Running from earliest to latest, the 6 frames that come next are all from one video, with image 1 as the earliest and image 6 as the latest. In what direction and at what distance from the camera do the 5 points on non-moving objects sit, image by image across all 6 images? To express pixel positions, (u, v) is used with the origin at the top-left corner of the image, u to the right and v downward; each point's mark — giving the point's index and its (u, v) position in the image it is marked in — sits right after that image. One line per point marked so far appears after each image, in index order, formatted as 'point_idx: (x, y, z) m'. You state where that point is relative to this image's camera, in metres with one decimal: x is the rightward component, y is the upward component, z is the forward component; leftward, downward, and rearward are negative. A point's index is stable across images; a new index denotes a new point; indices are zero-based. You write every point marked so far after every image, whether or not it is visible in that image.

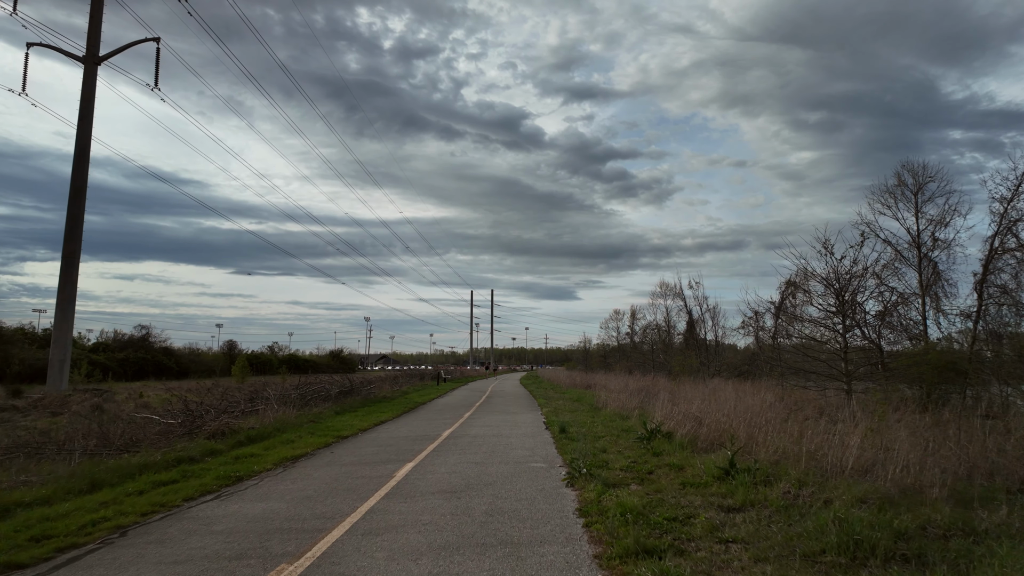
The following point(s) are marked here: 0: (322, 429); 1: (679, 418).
0: (-5.0, -3.7, +14.5) m
1: (+3.7, -3.0, +12.3) m
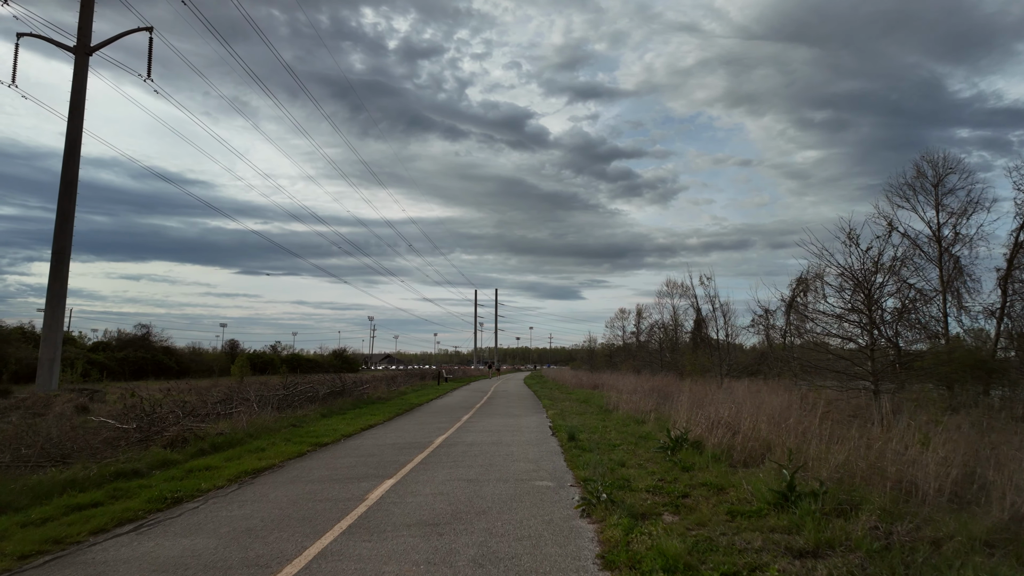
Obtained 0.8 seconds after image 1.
0: (-4.9, -3.4, +12.9) m
1: (+3.7, -2.7, +10.7) m
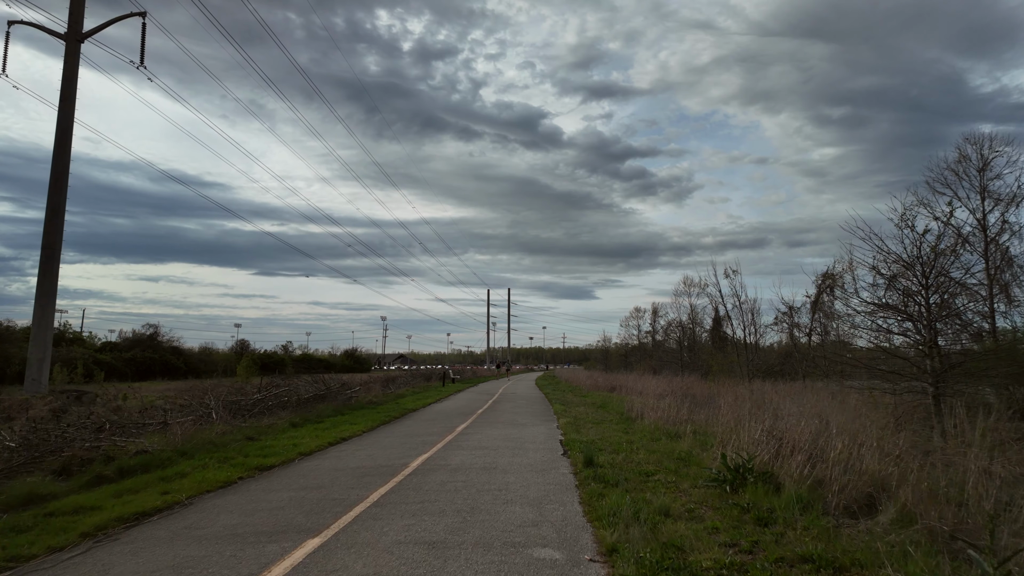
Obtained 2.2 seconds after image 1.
0: (-4.9, -3.1, +10.3) m
1: (+3.7, -2.3, +7.9) m
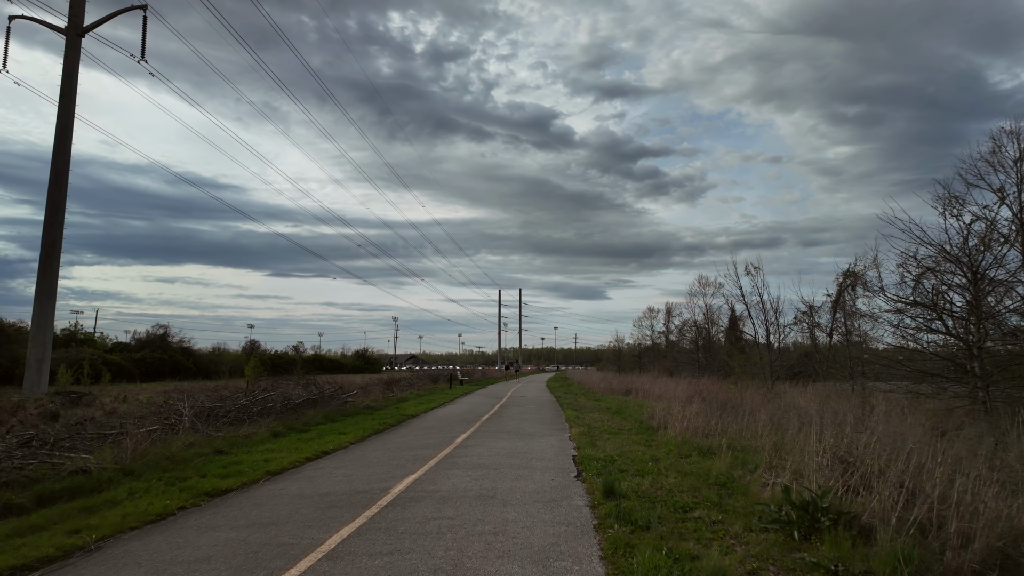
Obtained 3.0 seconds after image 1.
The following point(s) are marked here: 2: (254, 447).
0: (-4.9, -2.9, +8.8) m
1: (+3.7, -2.1, +6.2) m
2: (-5.3, -3.3, +11.4) m
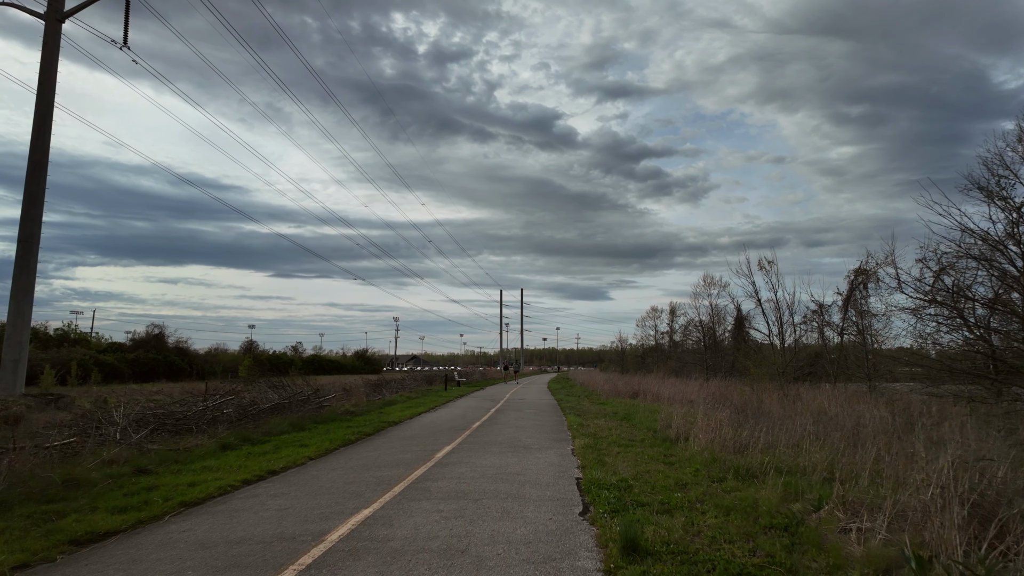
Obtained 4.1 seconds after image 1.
0: (-5.0, -2.6, +6.9) m
1: (+3.5, -1.8, +4.2) m
2: (-5.4, -3.0, +9.4) m
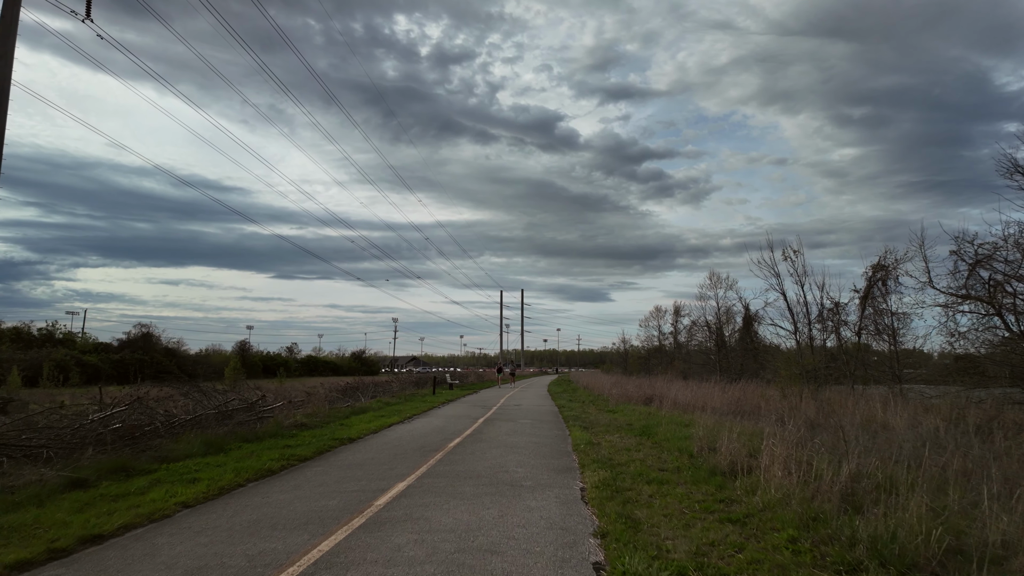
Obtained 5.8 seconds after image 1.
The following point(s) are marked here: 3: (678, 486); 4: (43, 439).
0: (-5.3, -2.1, +3.4) m
1: (+3.2, -1.3, +0.7) m
2: (-5.7, -2.5, +6.0) m
3: (+2.3, -2.6, +7.3) m
4: (-7.4, -2.4, +8.7) m
